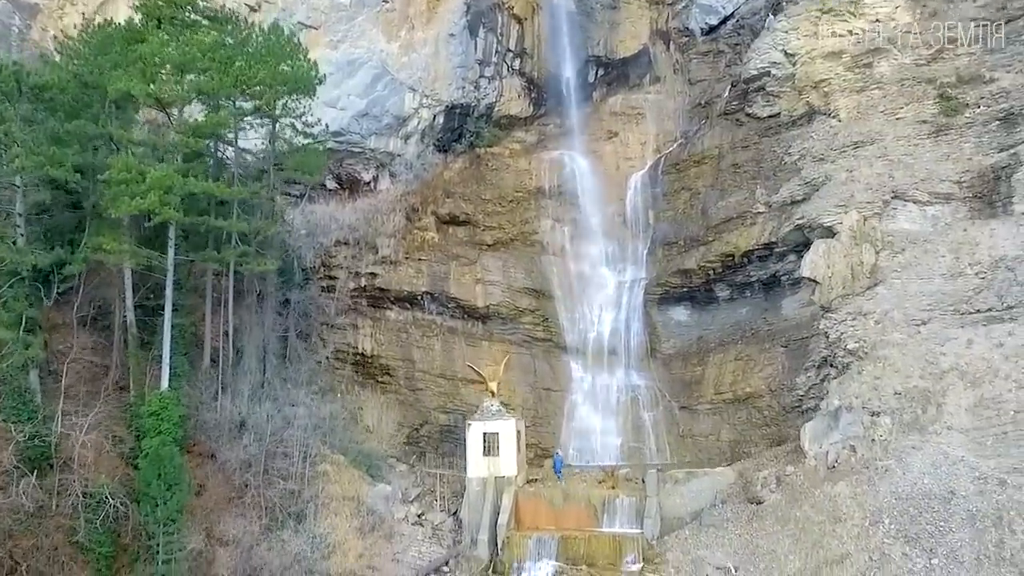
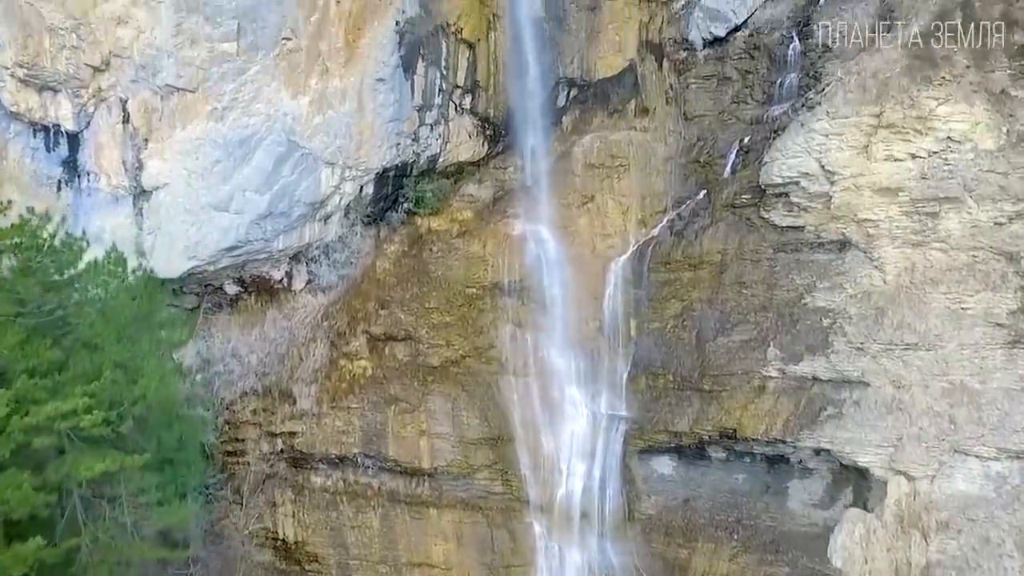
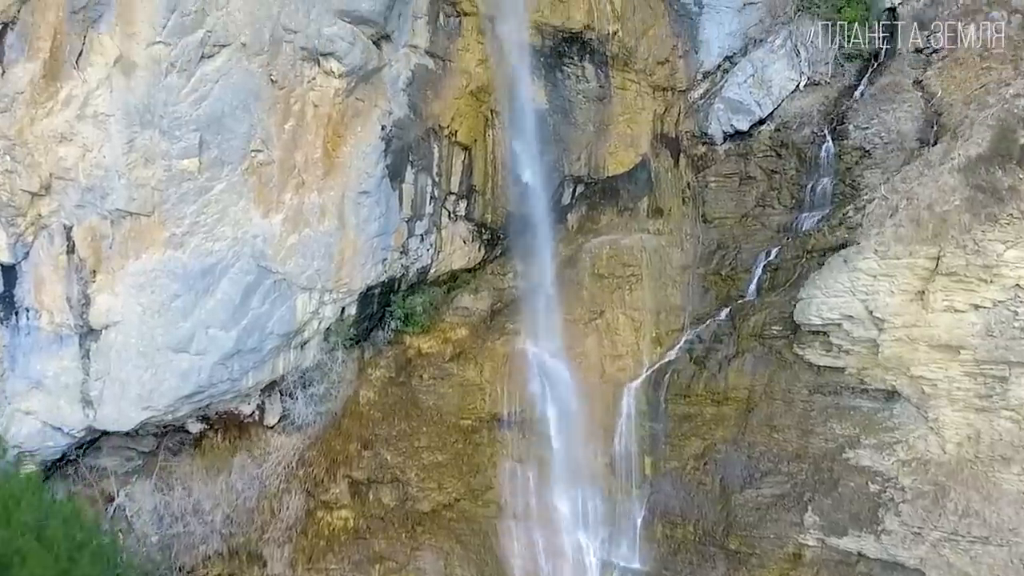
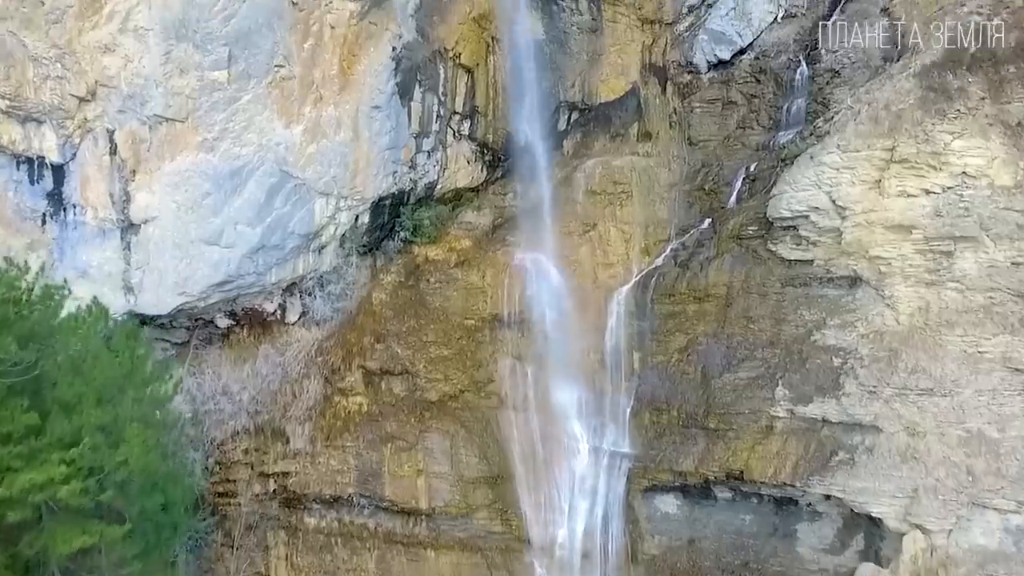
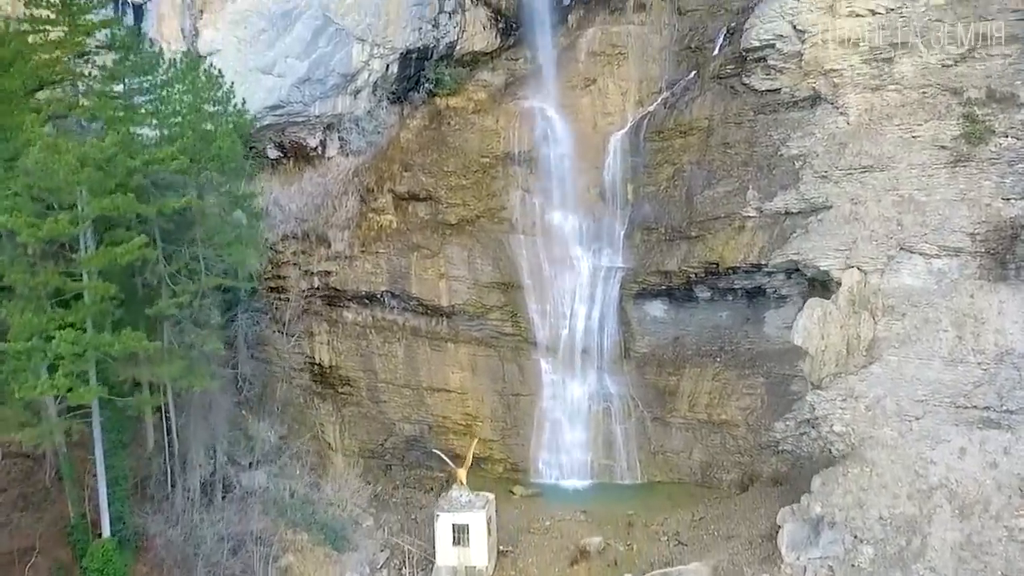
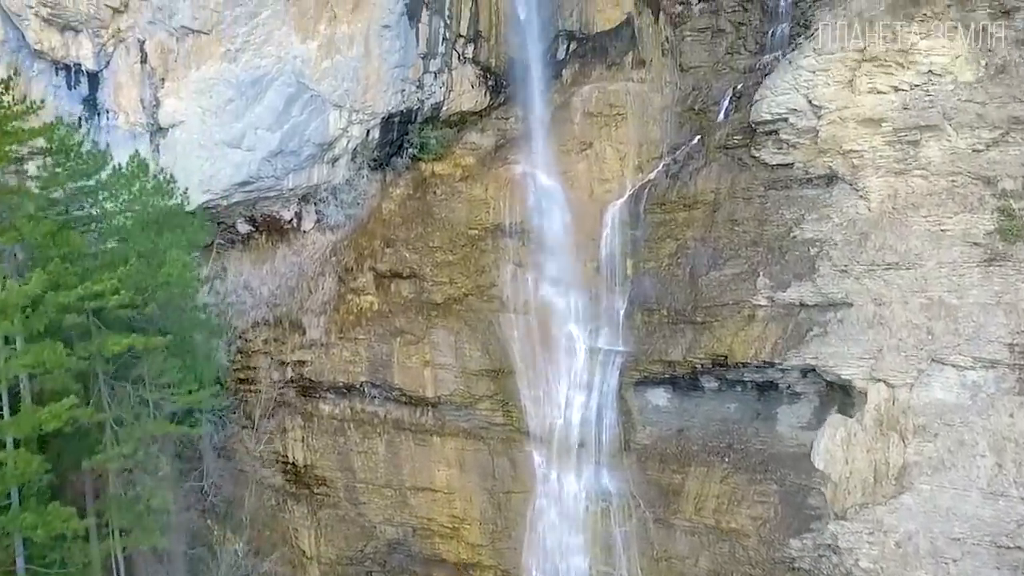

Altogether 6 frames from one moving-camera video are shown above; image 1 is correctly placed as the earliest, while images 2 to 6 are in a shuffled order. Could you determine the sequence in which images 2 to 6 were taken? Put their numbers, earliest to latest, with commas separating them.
5, 6, 2, 4, 3
